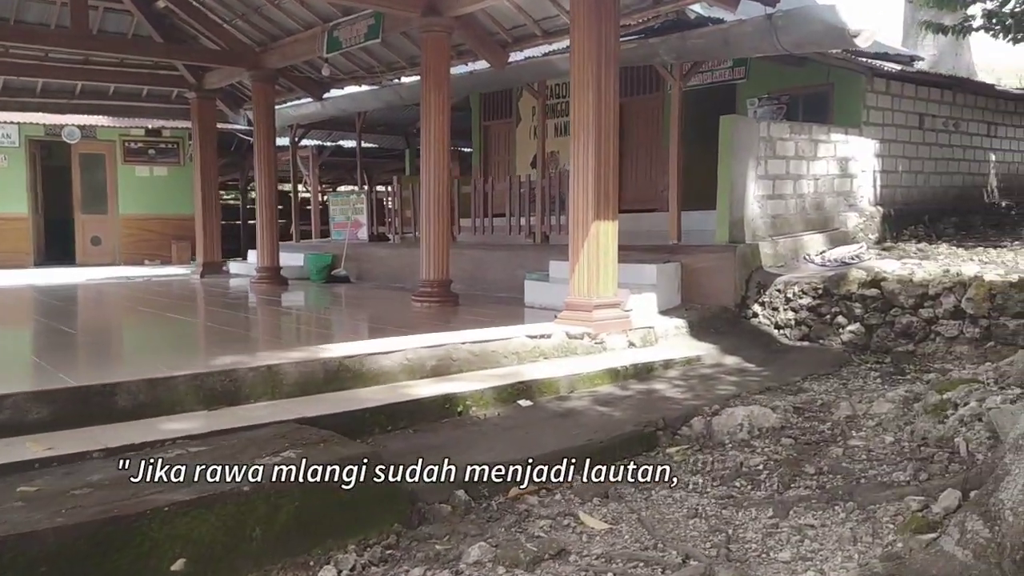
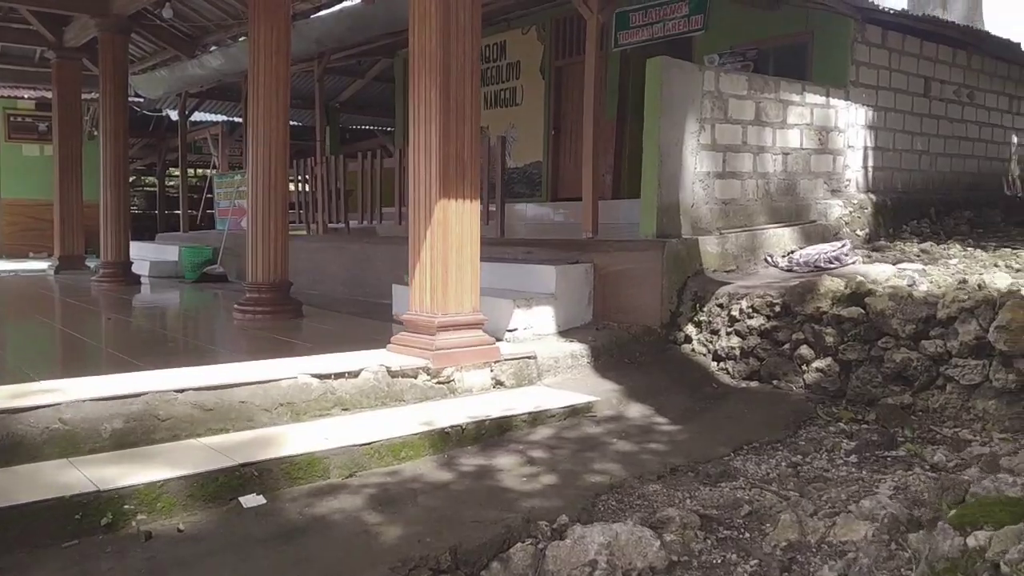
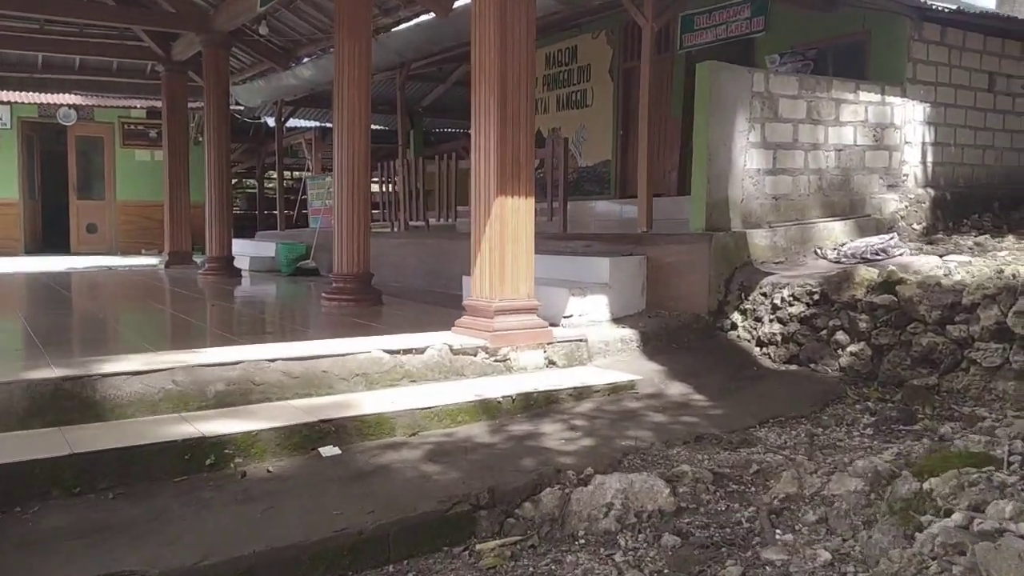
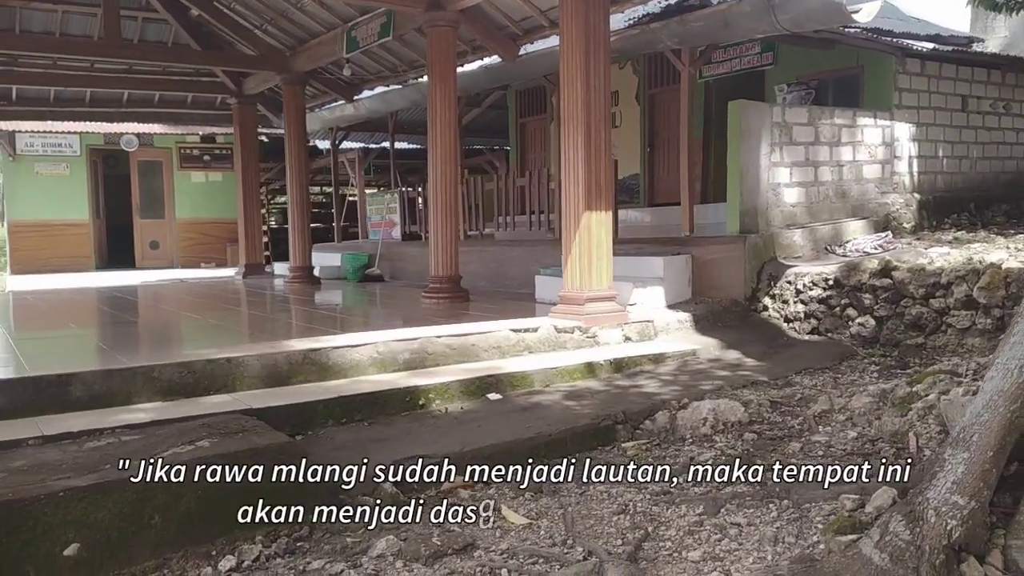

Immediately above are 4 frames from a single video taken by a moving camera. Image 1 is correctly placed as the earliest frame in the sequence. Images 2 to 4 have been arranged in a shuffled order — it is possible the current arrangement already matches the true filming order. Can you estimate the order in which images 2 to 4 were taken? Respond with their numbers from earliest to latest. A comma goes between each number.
4, 3, 2
